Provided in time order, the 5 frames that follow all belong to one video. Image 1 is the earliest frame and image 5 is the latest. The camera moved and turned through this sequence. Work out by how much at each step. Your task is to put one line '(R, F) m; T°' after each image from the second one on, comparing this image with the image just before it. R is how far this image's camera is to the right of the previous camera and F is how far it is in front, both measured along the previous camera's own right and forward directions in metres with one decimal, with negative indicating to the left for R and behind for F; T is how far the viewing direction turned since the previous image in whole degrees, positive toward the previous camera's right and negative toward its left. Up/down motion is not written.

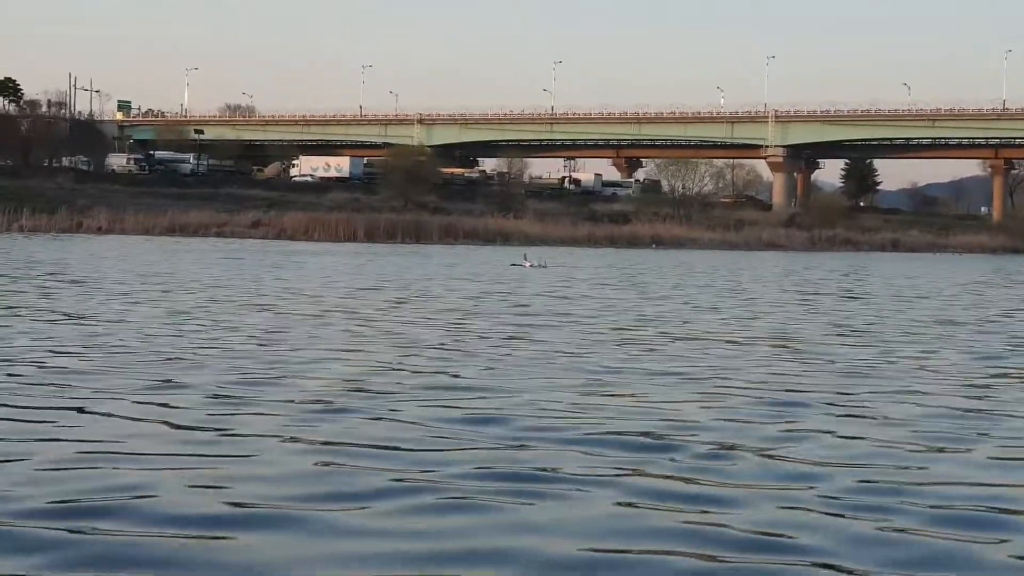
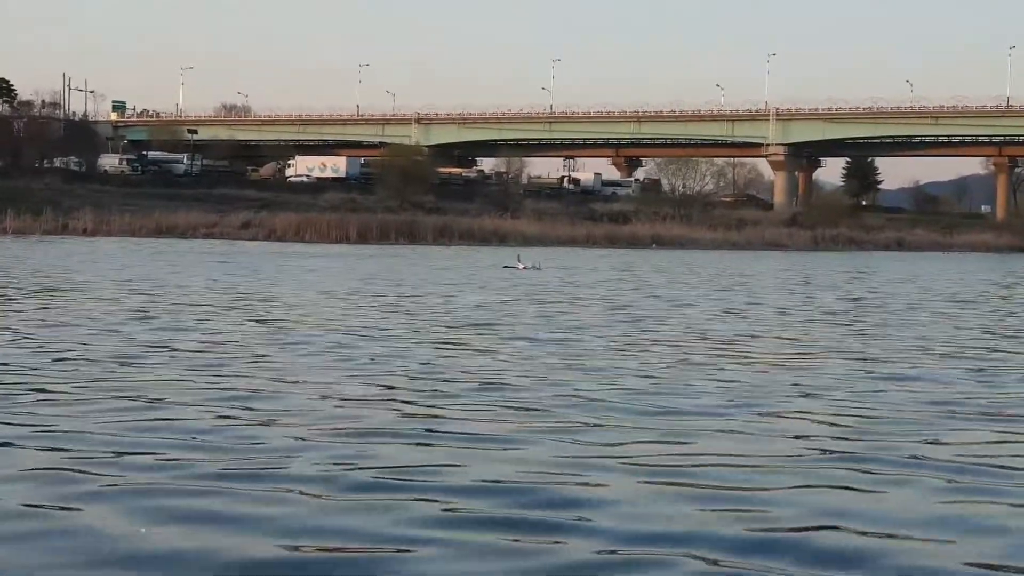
(+0.1, +1.7) m; 0°
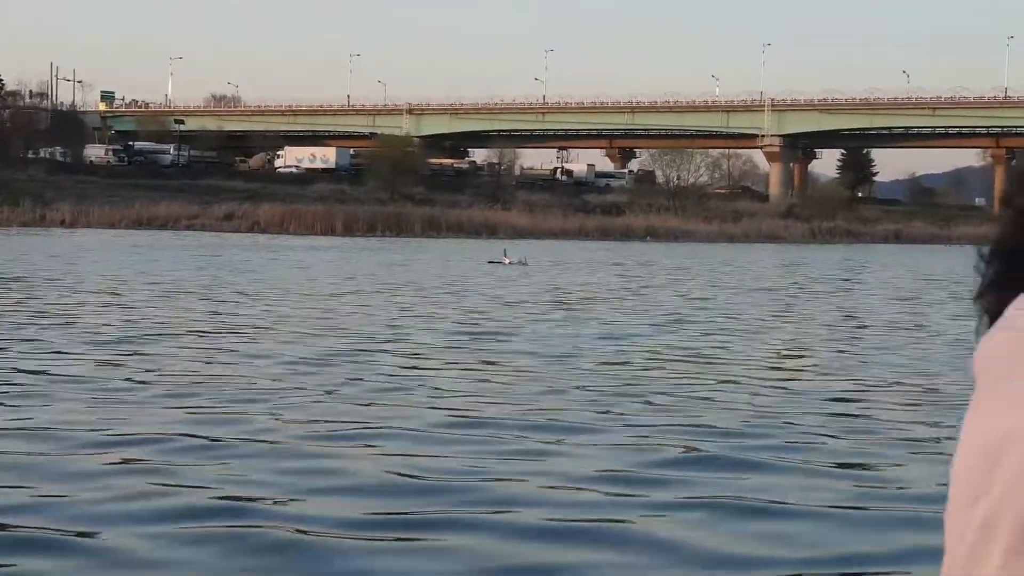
(+0.1, +1.6) m; 0°
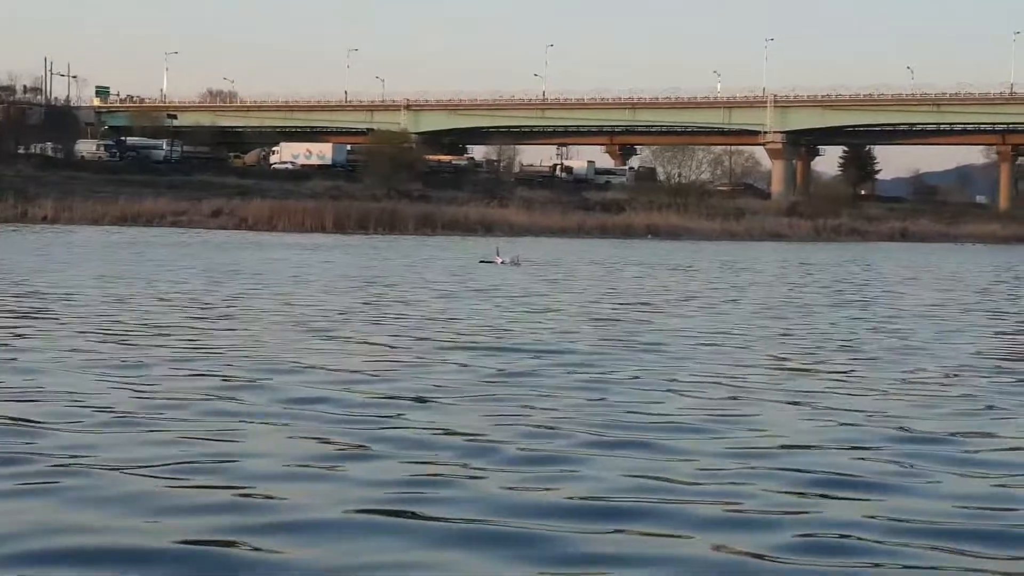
(+0.1, +2.0) m; 0°
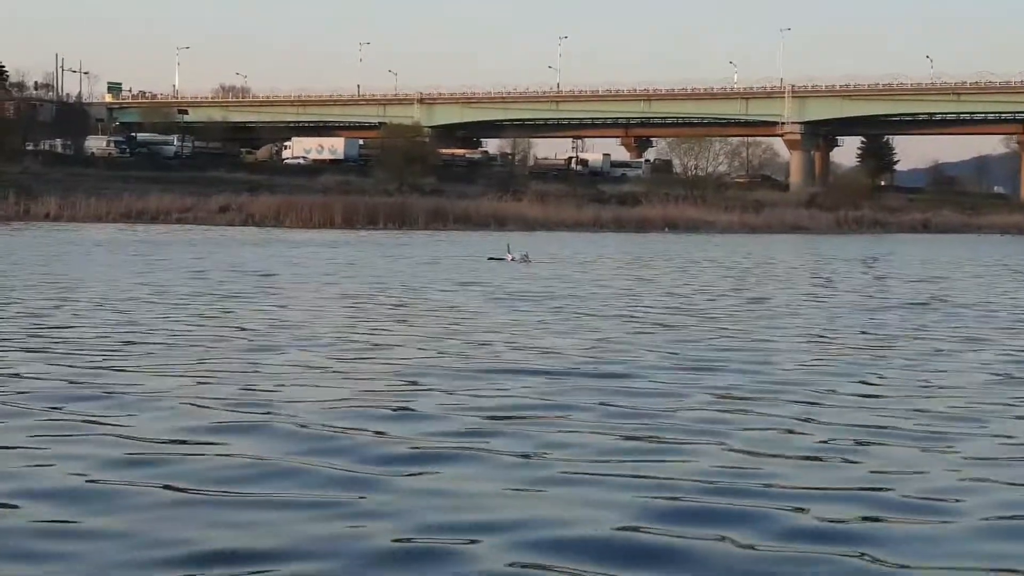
(+0.1, +1.5) m; -1°
